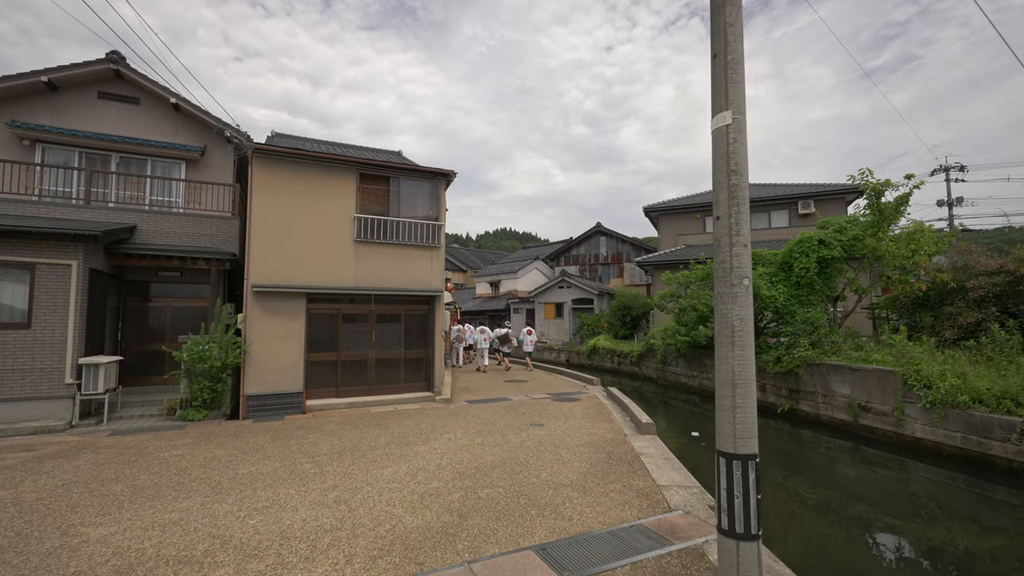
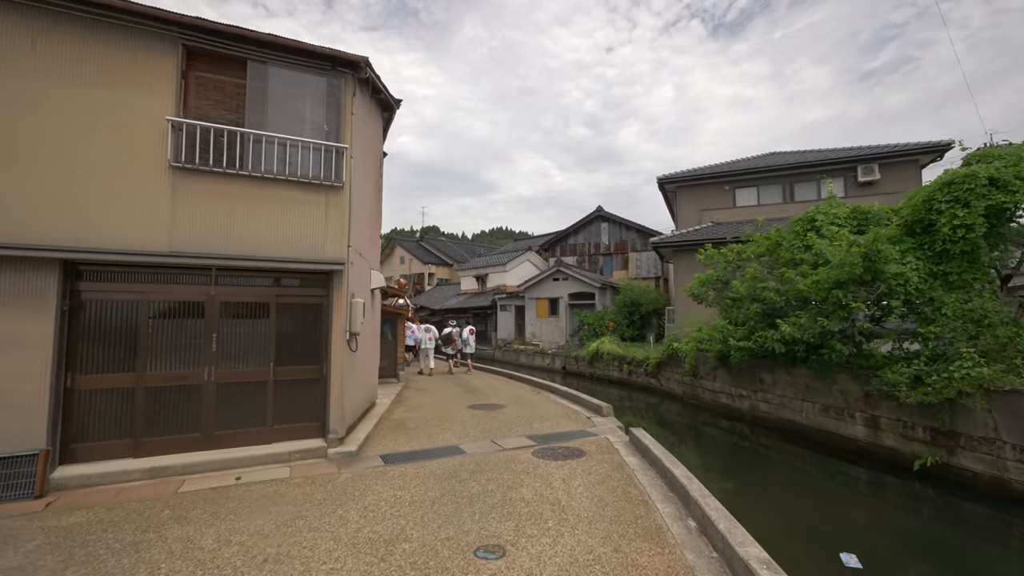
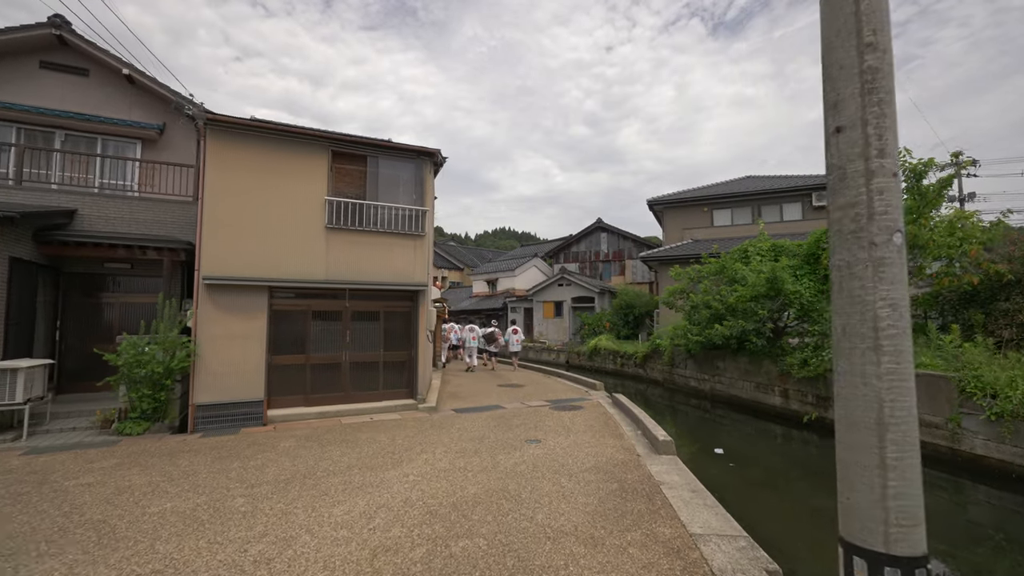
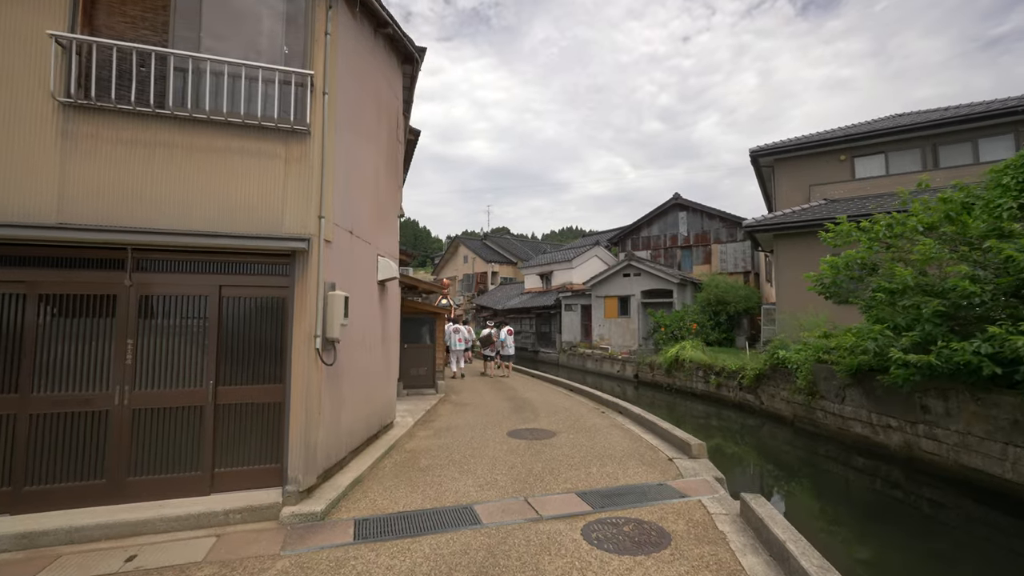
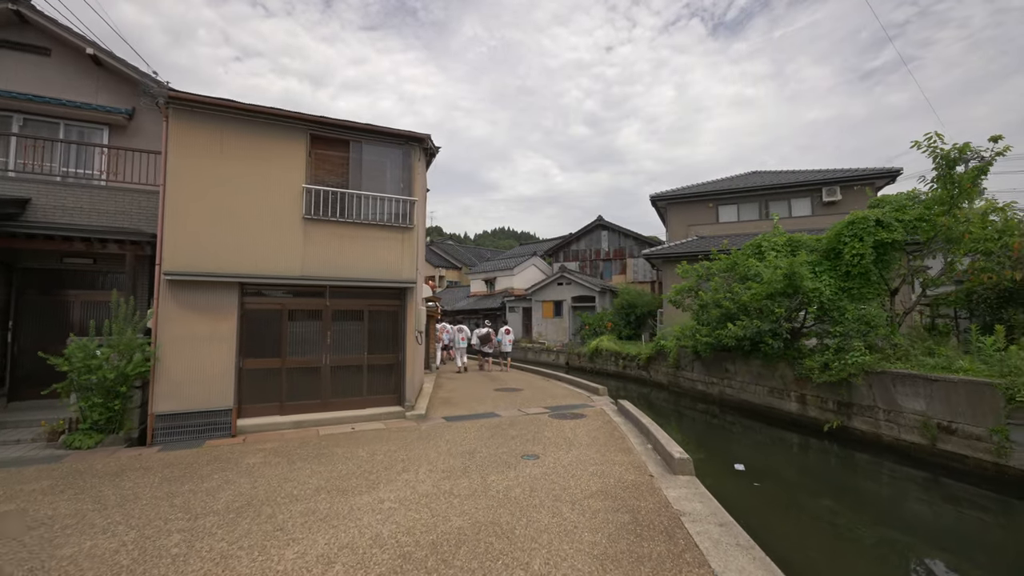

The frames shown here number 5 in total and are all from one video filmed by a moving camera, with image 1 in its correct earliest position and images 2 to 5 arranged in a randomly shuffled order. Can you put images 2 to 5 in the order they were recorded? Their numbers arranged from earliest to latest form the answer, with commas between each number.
3, 5, 2, 4
